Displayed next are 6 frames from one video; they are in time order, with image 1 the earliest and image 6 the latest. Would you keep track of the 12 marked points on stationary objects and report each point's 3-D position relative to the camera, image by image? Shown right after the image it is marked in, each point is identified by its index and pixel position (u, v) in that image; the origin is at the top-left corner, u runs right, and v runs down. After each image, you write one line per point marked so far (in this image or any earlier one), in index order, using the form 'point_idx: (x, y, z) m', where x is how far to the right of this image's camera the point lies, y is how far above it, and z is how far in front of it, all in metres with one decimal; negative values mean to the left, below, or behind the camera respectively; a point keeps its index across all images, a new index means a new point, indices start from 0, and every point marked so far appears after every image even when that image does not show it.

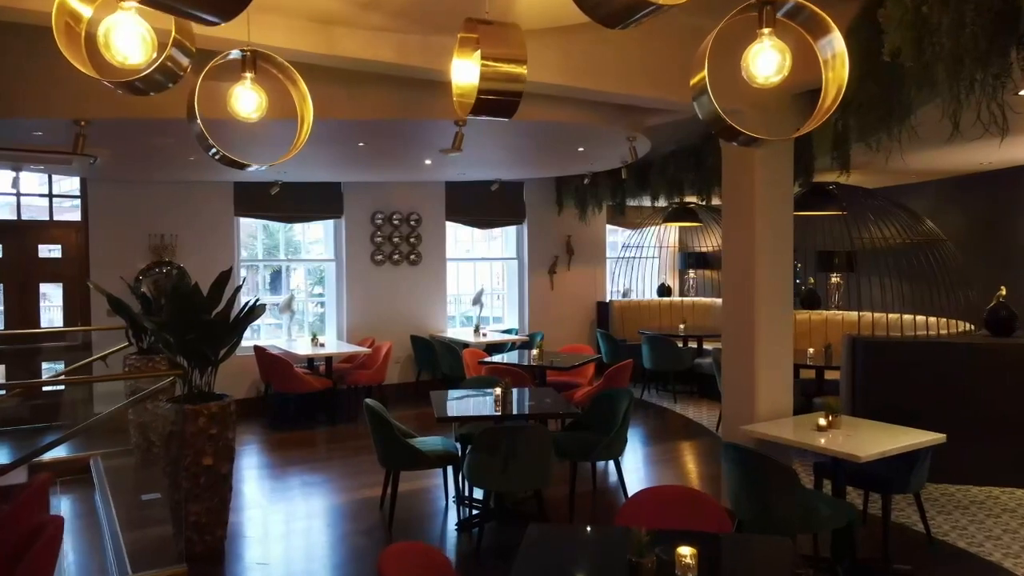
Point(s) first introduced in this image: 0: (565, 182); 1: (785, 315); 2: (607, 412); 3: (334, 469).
0: (+0.6, +1.3, +9.1) m
1: (+1.5, -0.1, +4.0) m
2: (+0.6, -0.8, +4.7) m
3: (-1.4, -1.4, +5.8) m
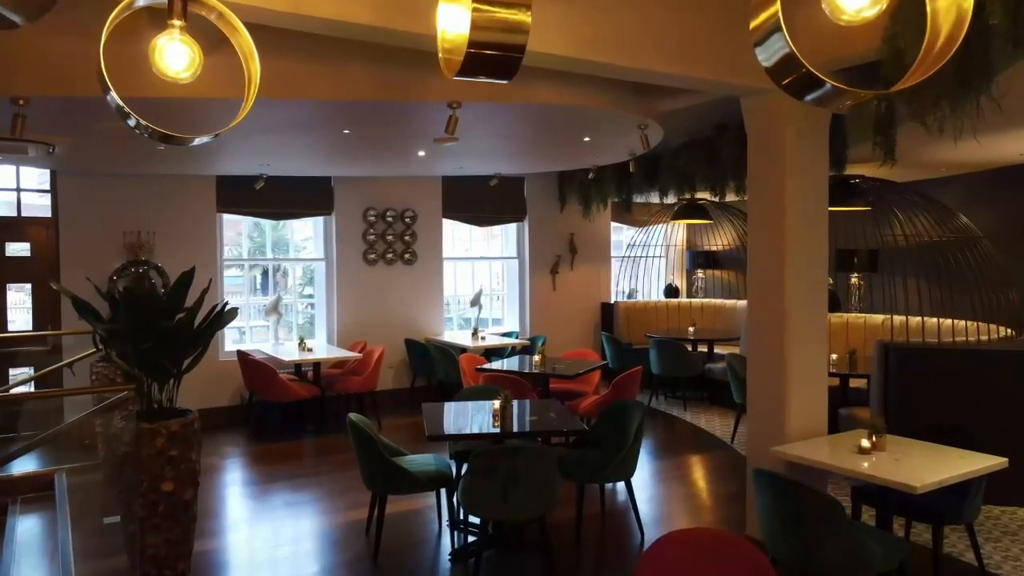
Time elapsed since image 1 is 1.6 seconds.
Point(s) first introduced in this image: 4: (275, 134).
0: (+0.6, +1.3, +8.6) m
1: (+1.5, -0.2, +3.6) m
2: (+0.6, -0.8, +4.2) m
3: (-1.4, -1.4, +5.4) m
4: (-1.5, +1.0, +4.8) m
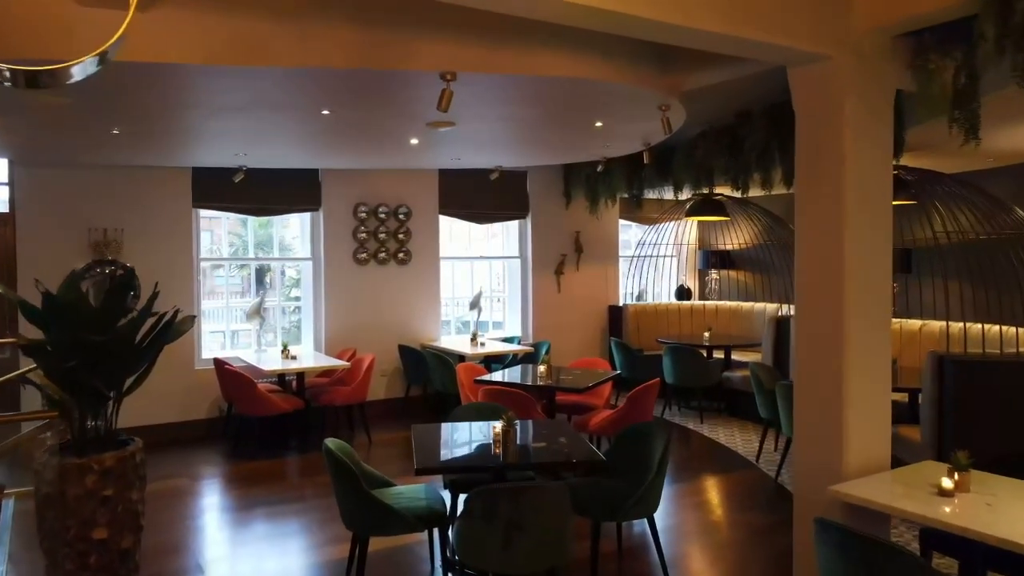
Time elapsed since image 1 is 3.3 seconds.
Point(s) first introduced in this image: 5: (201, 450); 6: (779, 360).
0: (+0.7, +1.2, +8.1) m
1: (+1.5, -0.2, +3.0) m
2: (+0.6, -0.8, +3.7) m
3: (-1.4, -1.4, +4.8) m
4: (-1.5, +1.0, +4.2) m
5: (-2.5, -1.3, +6.1) m
6: (+2.3, -0.6, +6.6) m
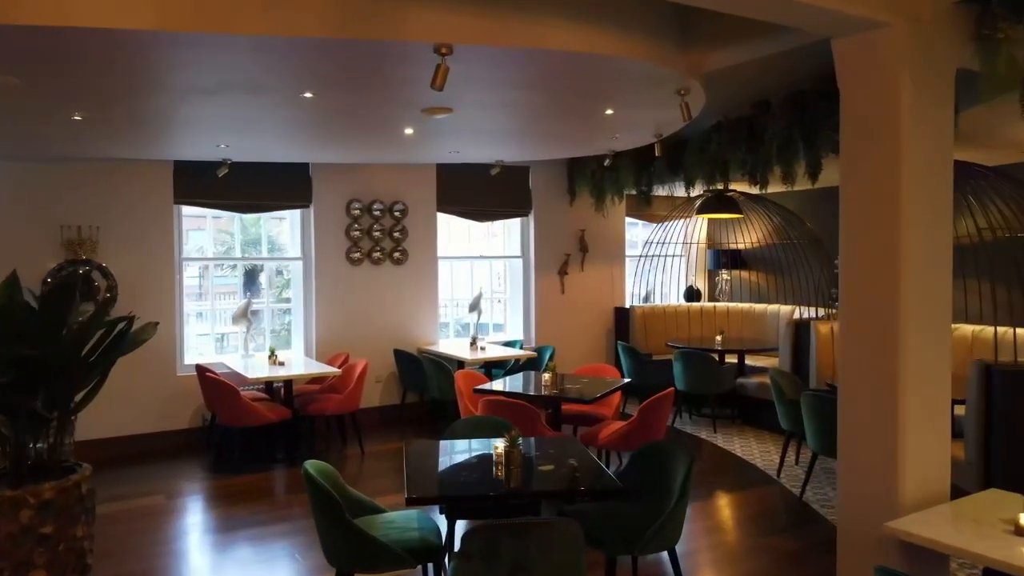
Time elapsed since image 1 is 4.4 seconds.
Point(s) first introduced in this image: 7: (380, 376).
0: (+0.7, +1.2, +7.7) m
1: (+1.5, -0.2, +2.6) m
2: (+0.6, -0.8, +3.3) m
3: (-1.3, -1.4, +4.4) m
4: (-1.5, +1.0, +3.8) m
5: (-2.5, -1.3, +5.7) m
6: (+2.4, -0.7, +6.2) m
7: (-1.2, -0.8, +7.0) m
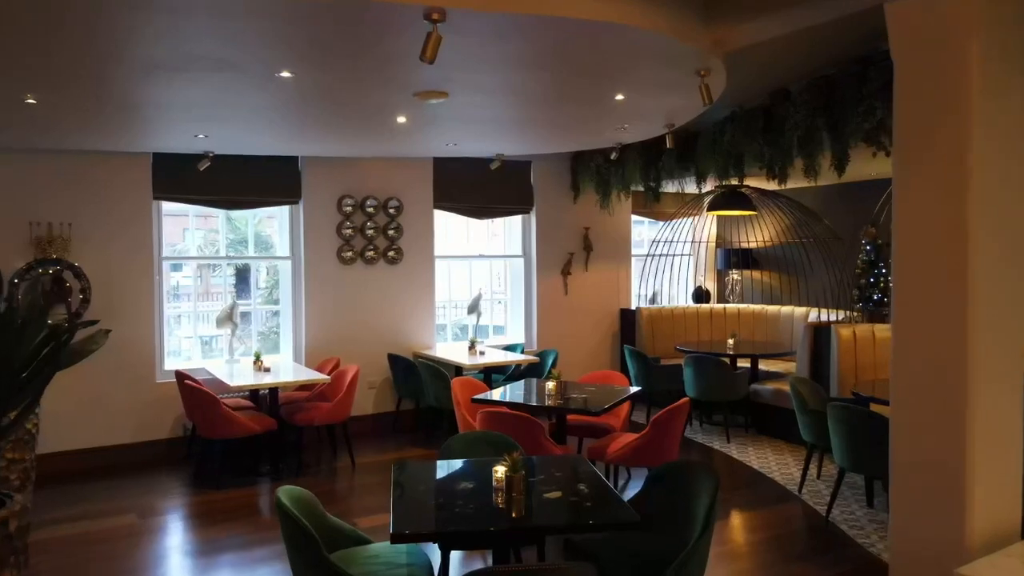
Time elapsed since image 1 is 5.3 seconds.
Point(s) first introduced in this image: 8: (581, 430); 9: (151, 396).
0: (+0.7, +1.2, +7.3) m
1: (+1.5, -0.2, +2.3) m
2: (+0.6, -0.8, +2.9) m
3: (-1.3, -1.5, +4.1) m
4: (-1.5, +1.0, +3.5) m
5: (-2.5, -1.3, +5.3) m
6: (+2.4, -0.7, +5.8) m
7: (-1.2, -0.8, +6.6) m
8: (+0.4, -0.9, +4.7) m
9: (-2.7, -0.8, +5.7) m
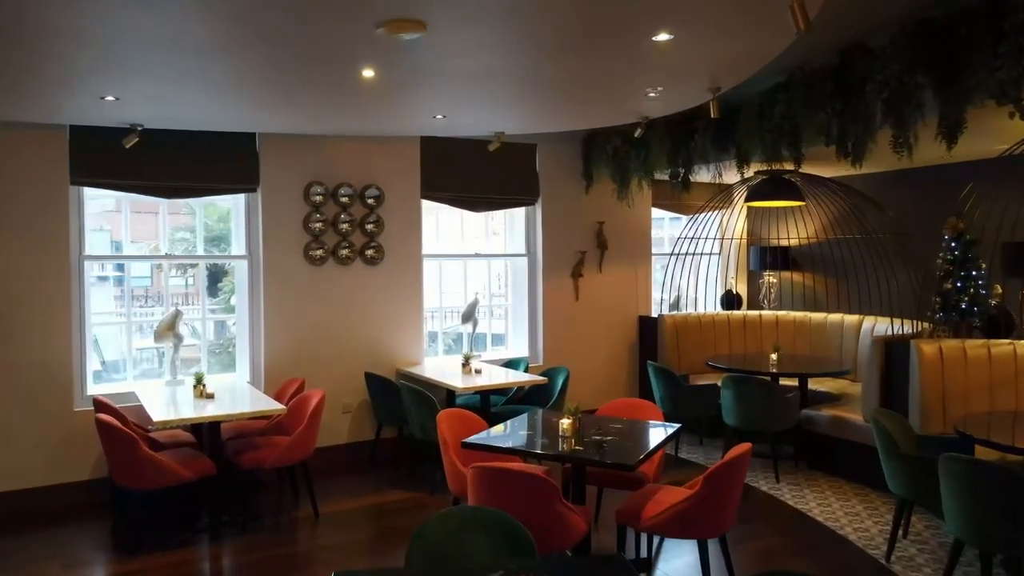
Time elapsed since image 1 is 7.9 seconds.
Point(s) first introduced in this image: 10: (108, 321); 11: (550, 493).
0: (+0.7, +1.2, +6.2) m
1: (+1.5, -0.2, +1.2) m
2: (+0.7, -0.9, +1.8) m
3: (-1.3, -1.5, +3.0) m
4: (-1.5, +0.9, +2.4) m
5: (-2.5, -1.4, +4.2) m
6: (+2.4, -0.7, +4.7) m
7: (-1.2, -0.9, +5.5) m
8: (+0.5, -0.9, +3.6) m
9: (-2.7, -0.9, +4.7) m
10: (-2.6, -0.2, +4.9) m
11: (+0.1, -0.8, +2.9) m
